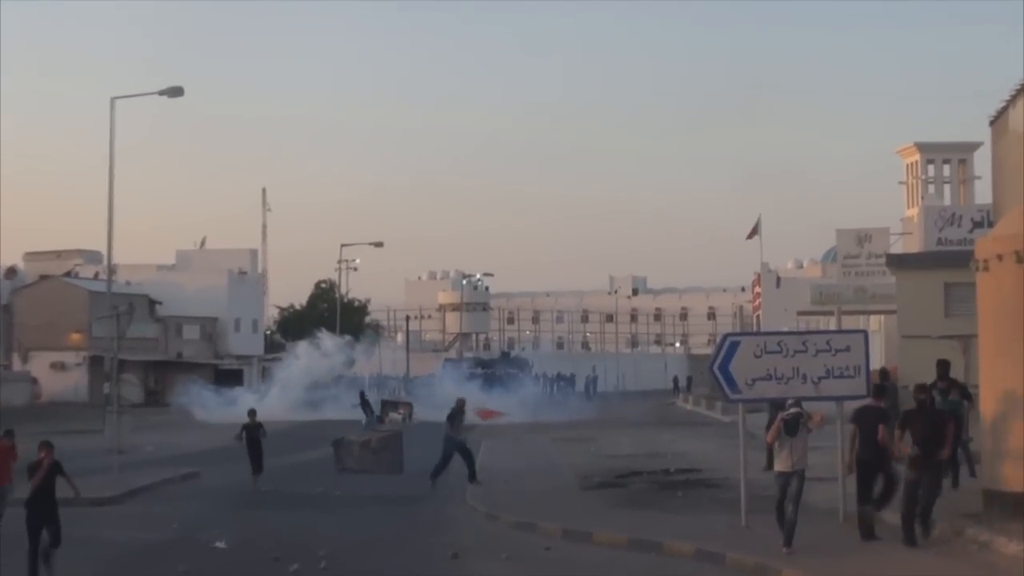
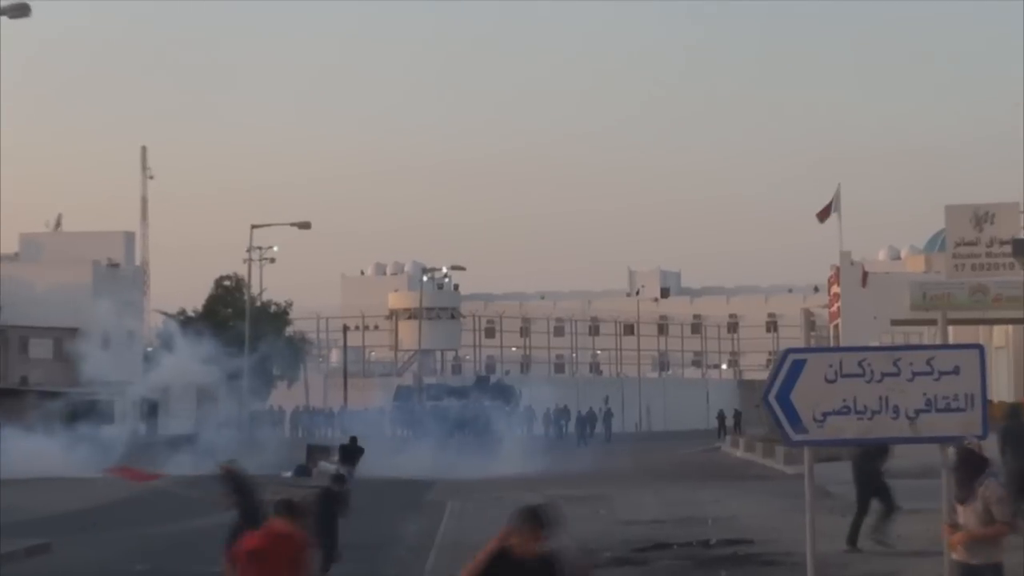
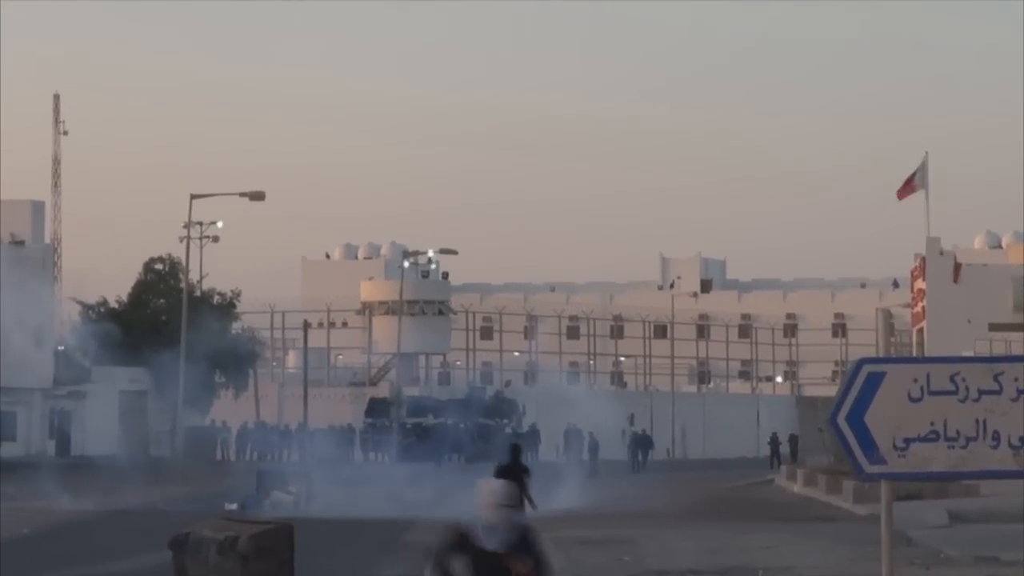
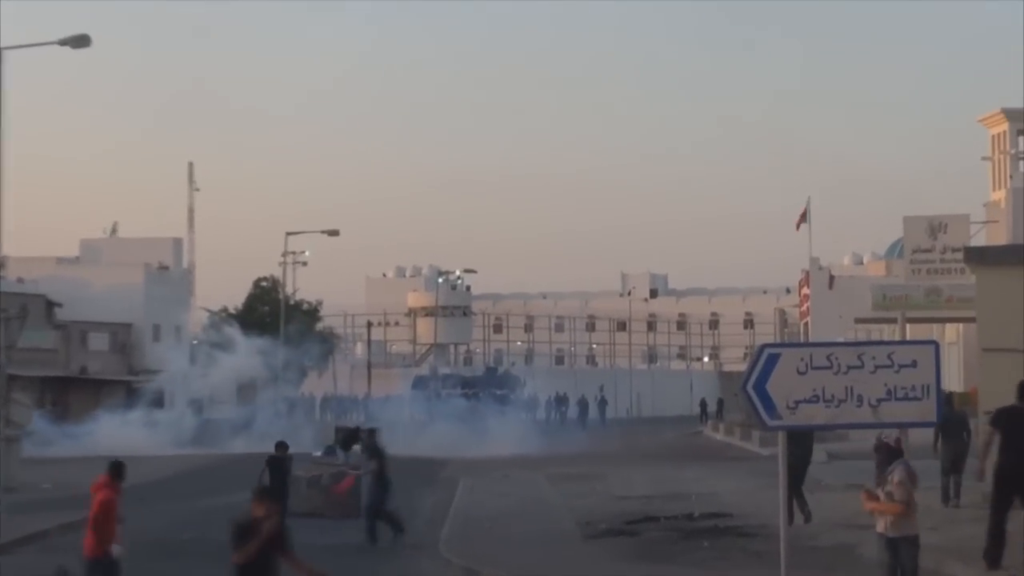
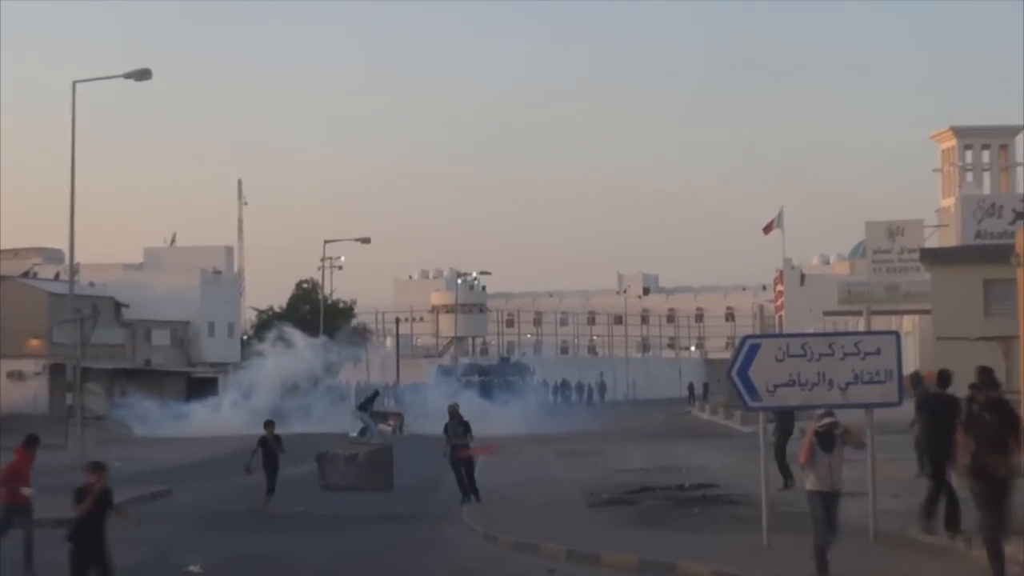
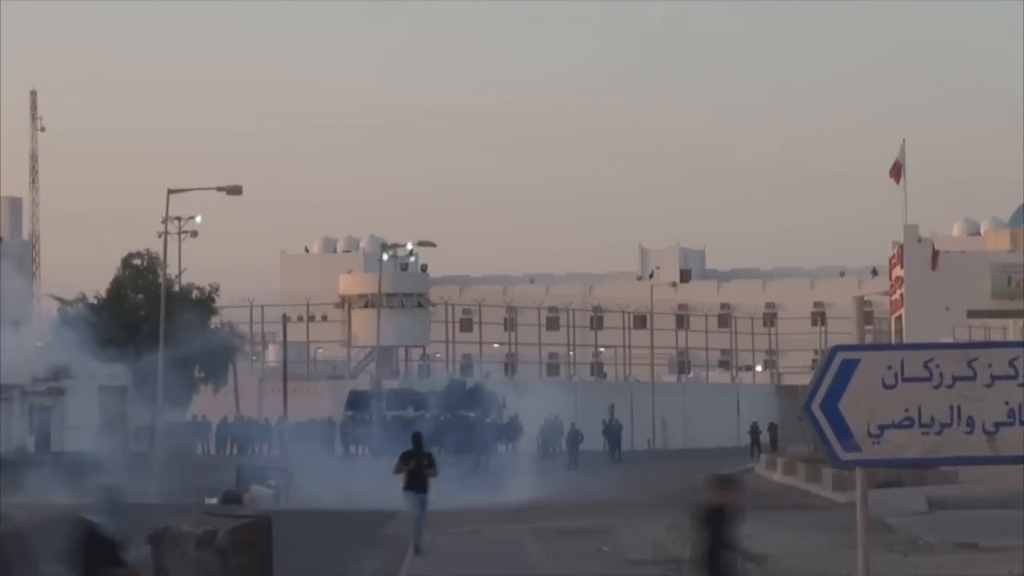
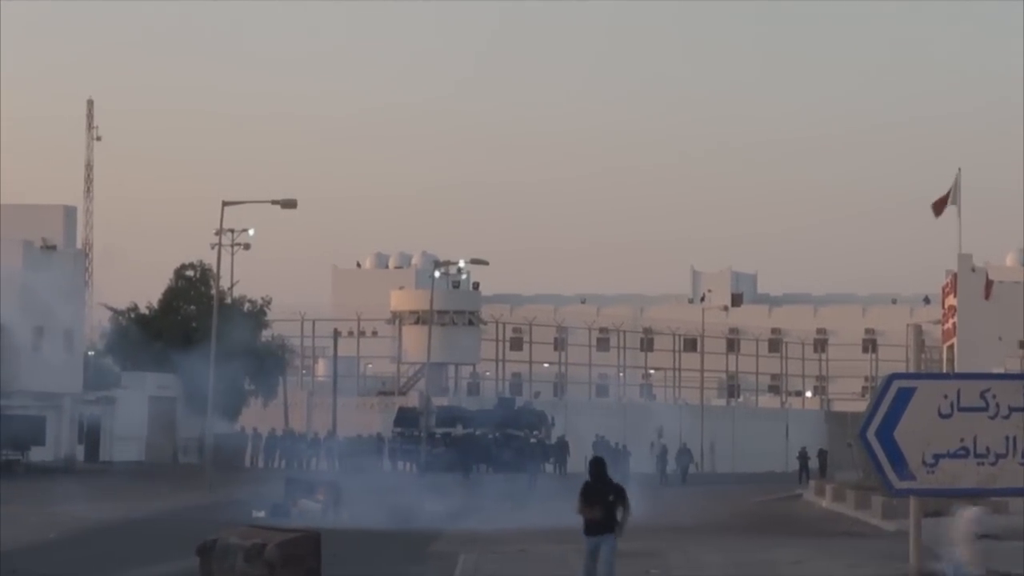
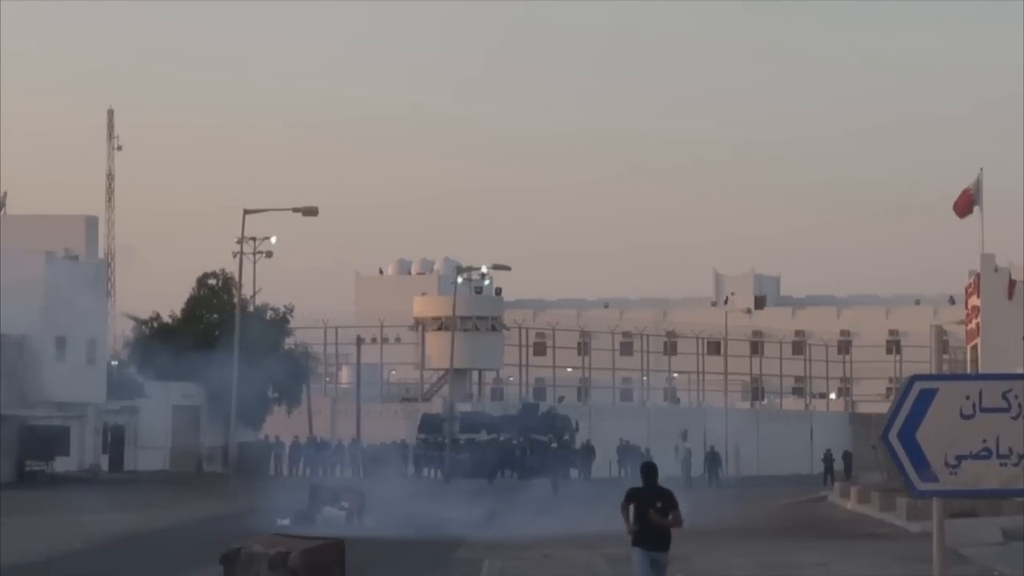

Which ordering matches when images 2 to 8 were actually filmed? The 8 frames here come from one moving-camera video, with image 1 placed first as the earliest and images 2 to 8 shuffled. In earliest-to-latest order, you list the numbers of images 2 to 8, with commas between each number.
5, 4, 2, 6, 3, 7, 8
